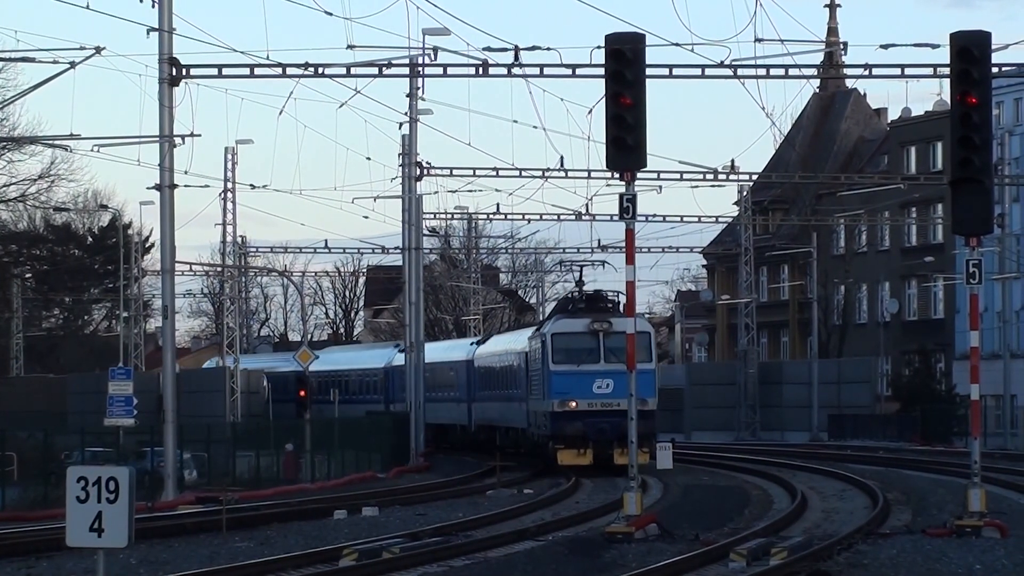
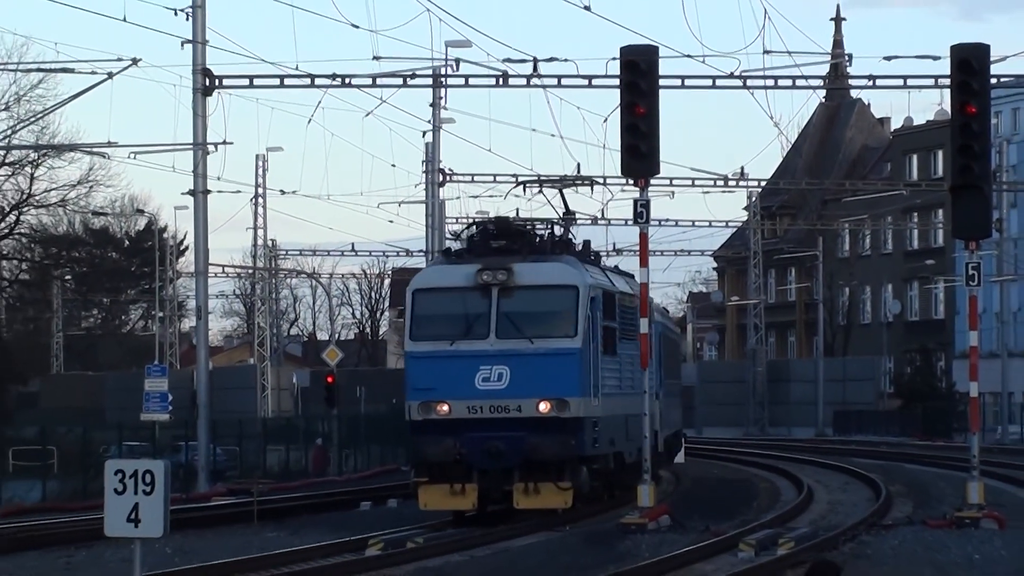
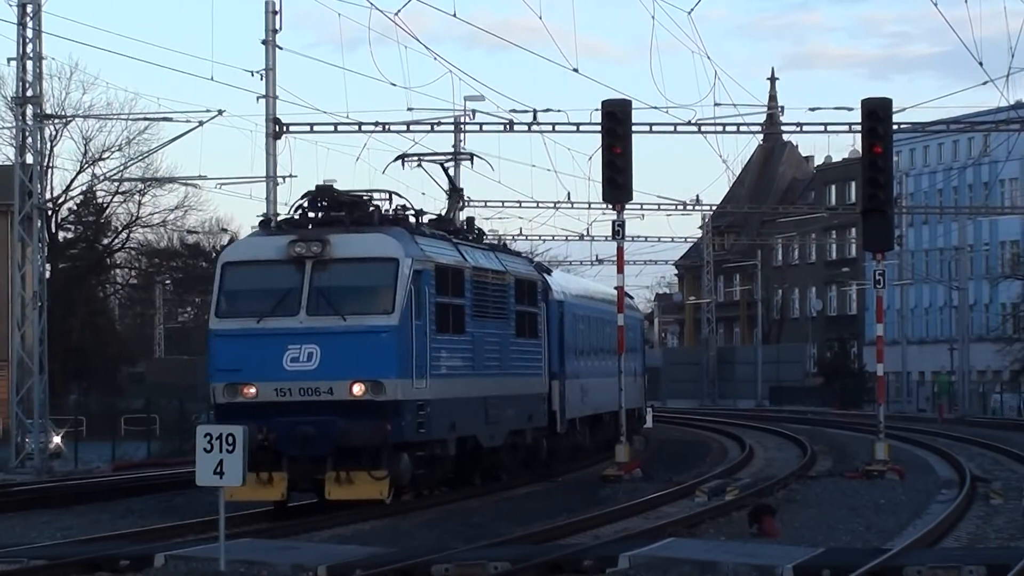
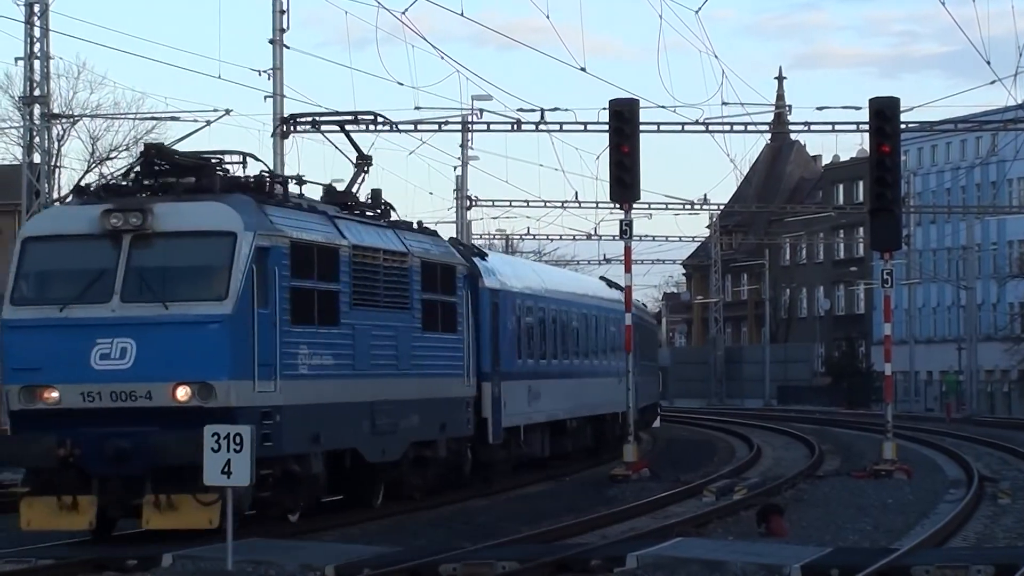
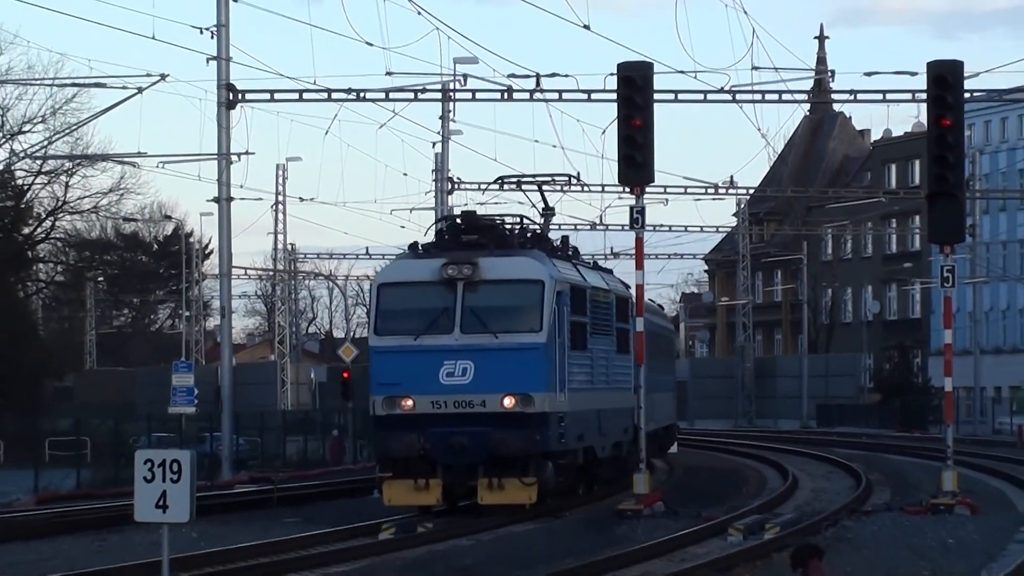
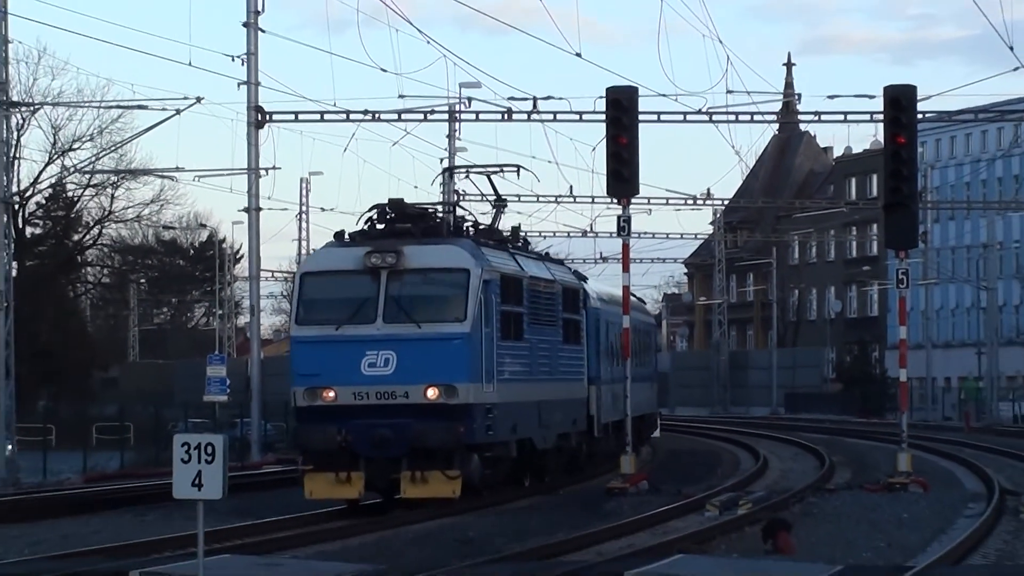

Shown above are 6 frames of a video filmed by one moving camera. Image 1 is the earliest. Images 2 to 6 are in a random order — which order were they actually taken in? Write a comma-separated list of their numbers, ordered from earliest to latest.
2, 5, 6, 3, 4
